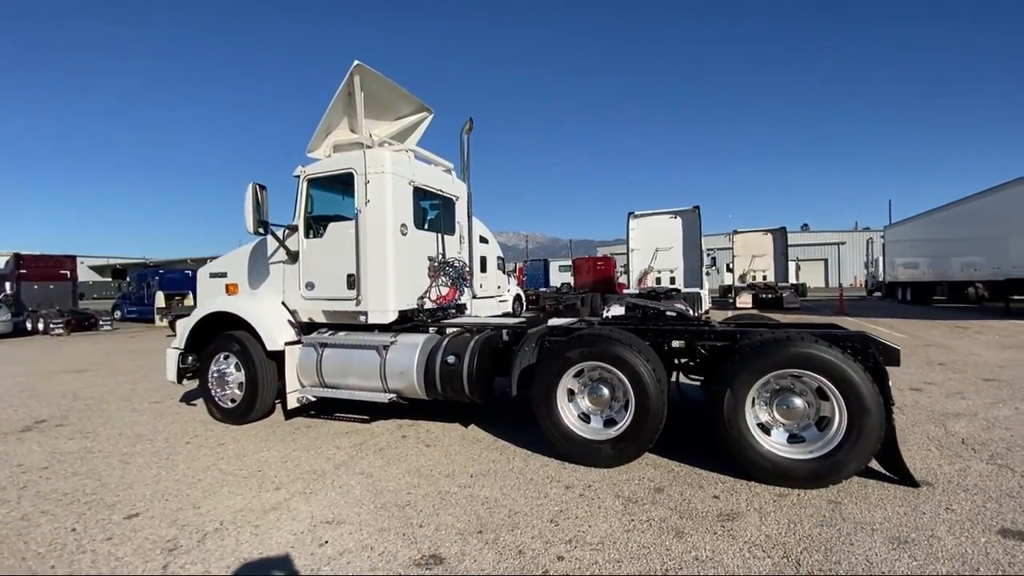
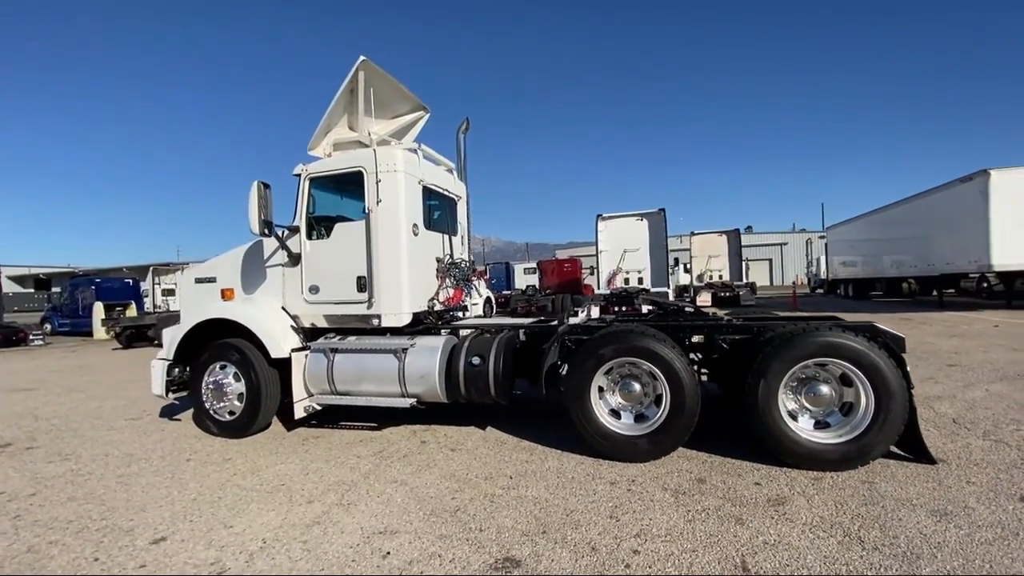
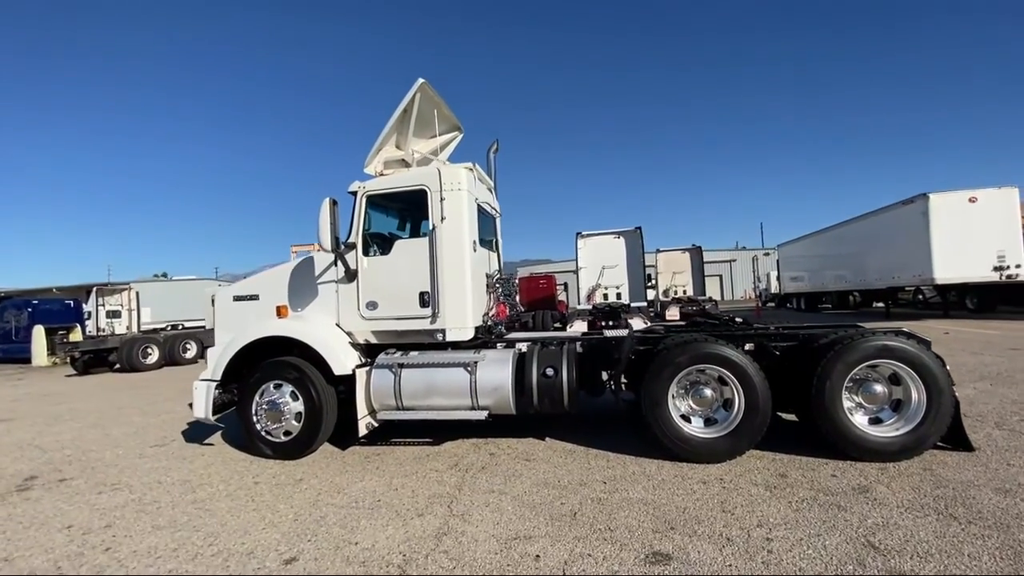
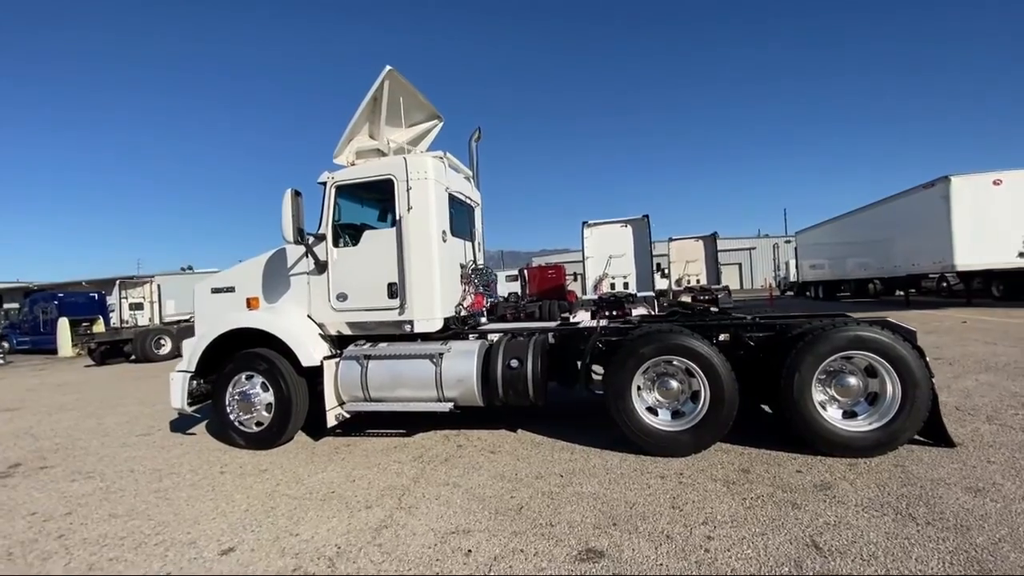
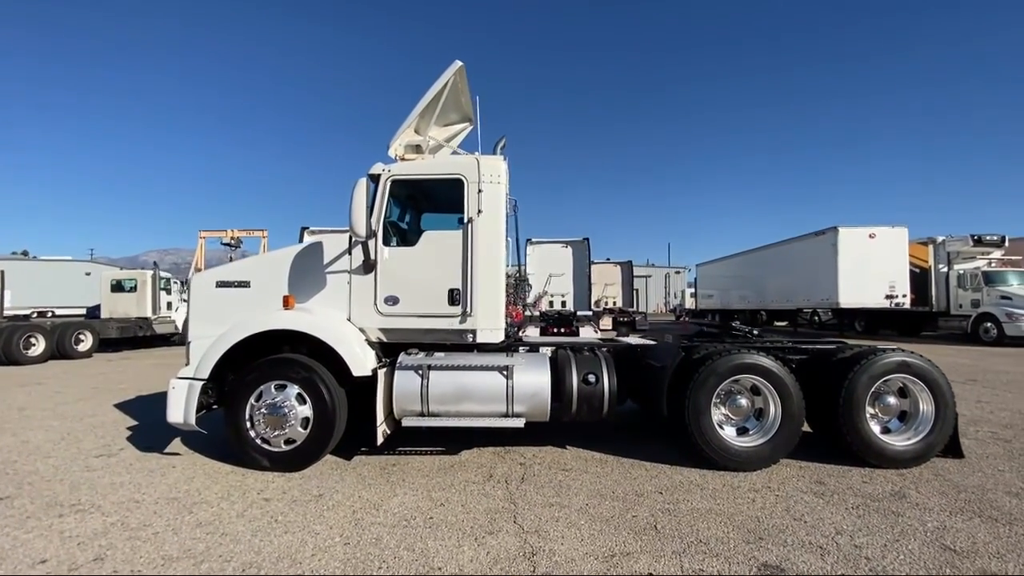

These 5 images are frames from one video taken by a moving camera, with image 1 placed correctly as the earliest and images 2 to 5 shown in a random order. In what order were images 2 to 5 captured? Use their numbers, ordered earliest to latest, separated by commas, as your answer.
2, 4, 3, 5
